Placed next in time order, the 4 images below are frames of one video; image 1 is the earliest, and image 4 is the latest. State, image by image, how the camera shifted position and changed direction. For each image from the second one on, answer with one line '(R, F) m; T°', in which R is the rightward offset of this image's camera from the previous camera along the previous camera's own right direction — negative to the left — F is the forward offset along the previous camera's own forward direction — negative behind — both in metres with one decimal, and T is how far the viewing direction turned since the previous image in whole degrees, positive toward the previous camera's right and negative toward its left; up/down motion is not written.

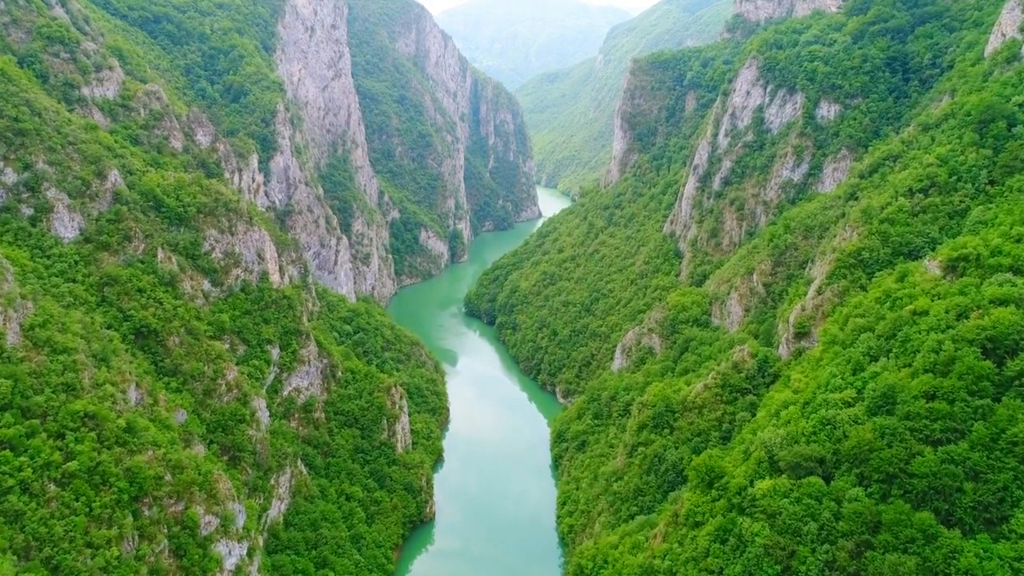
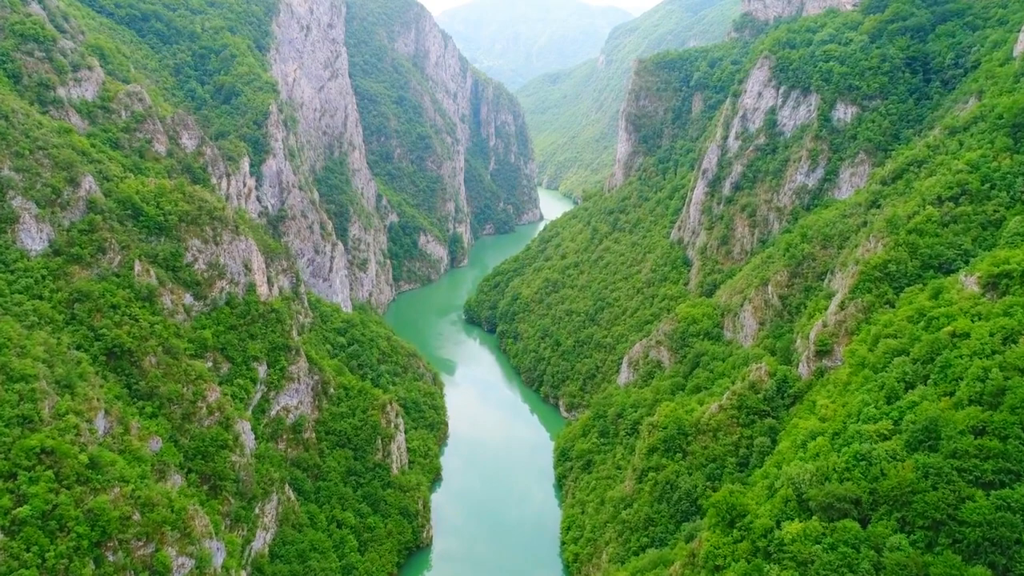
(-0.1, +2.1) m; 0°
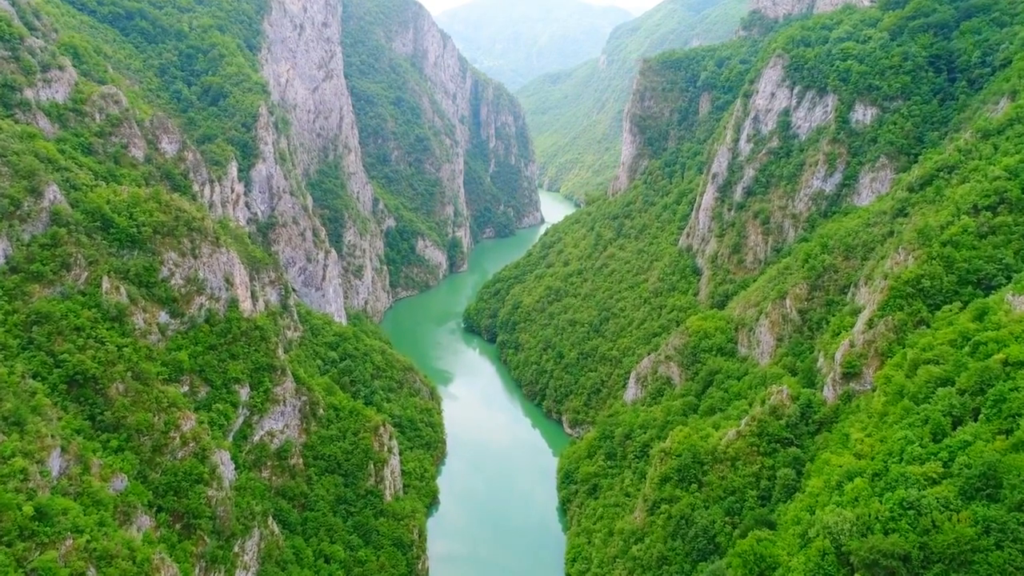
(0.0, +2.4) m; 0°
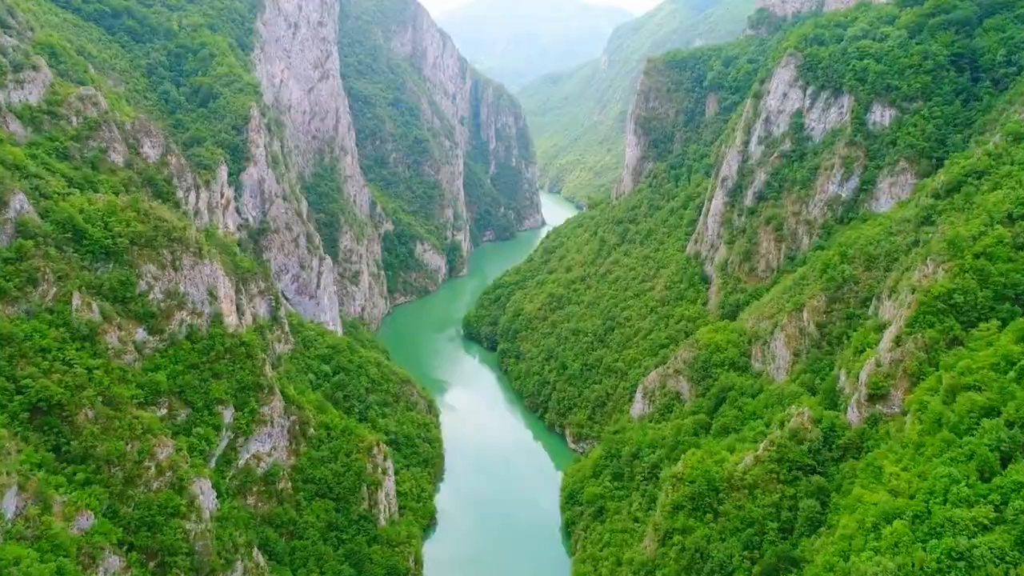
(0.0, +1.9) m; 0°
